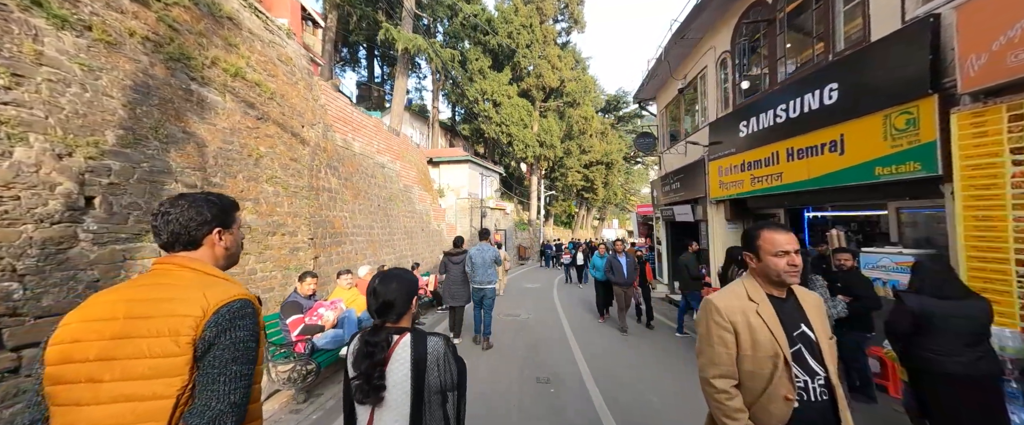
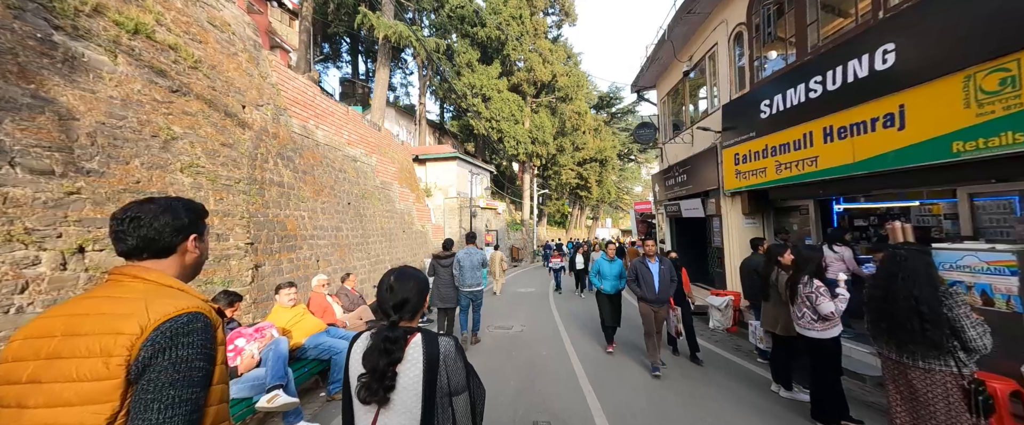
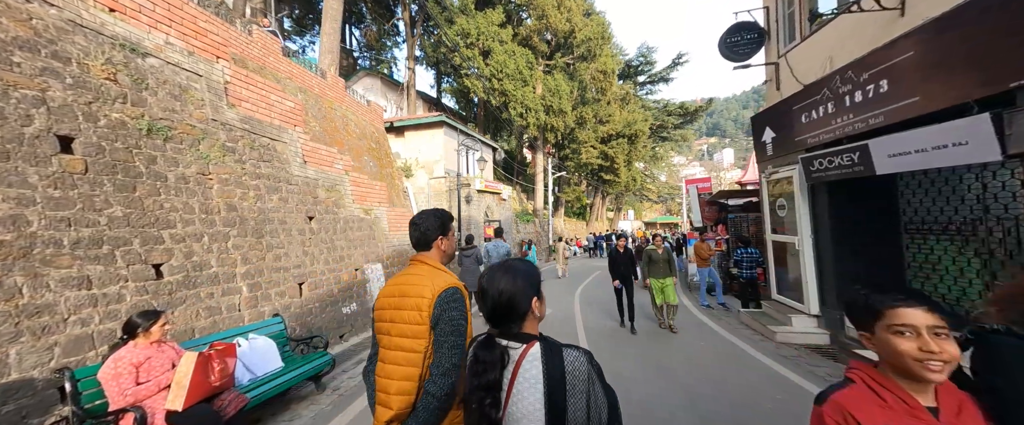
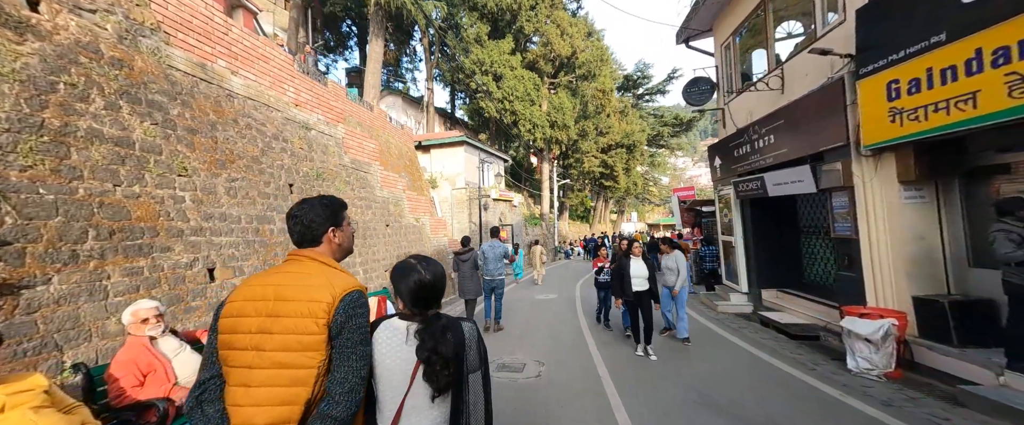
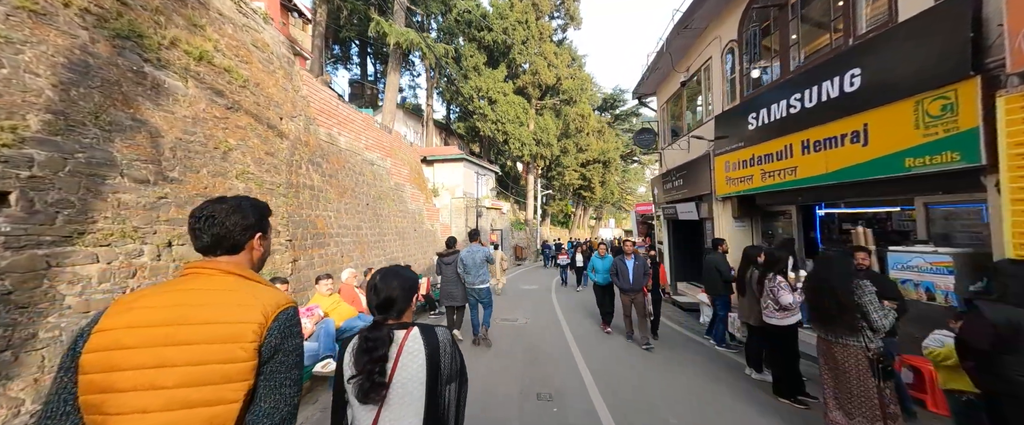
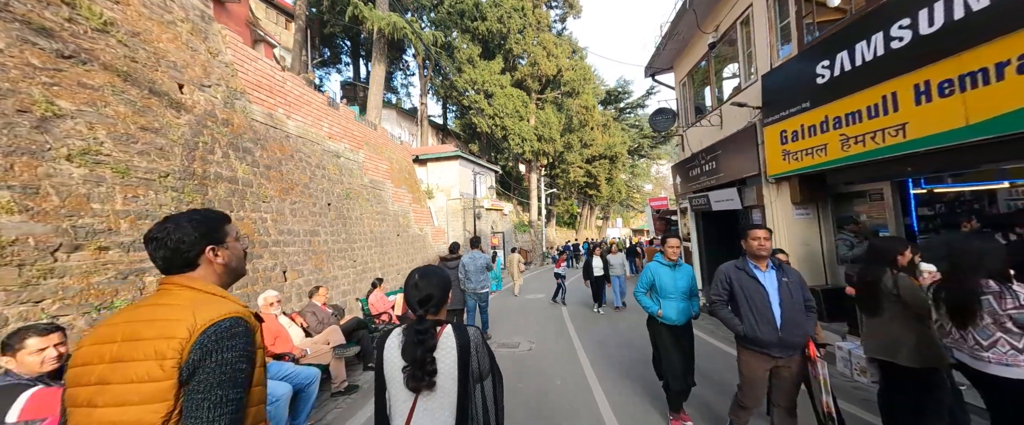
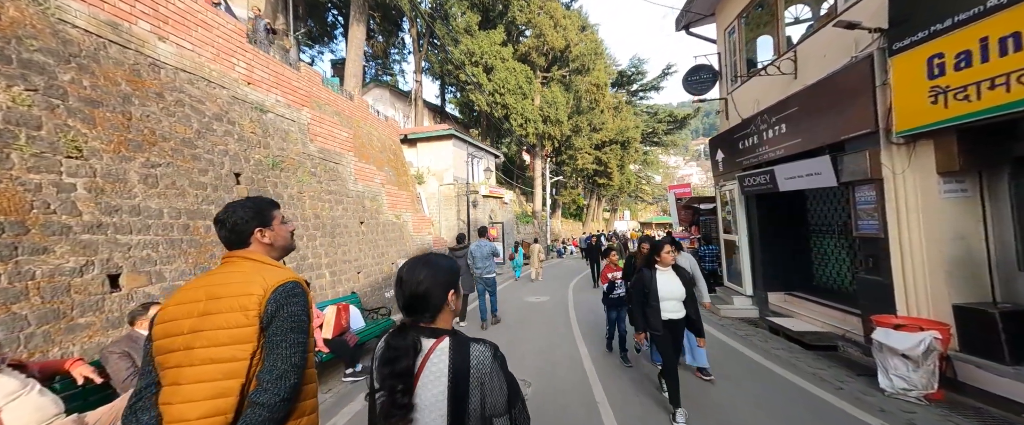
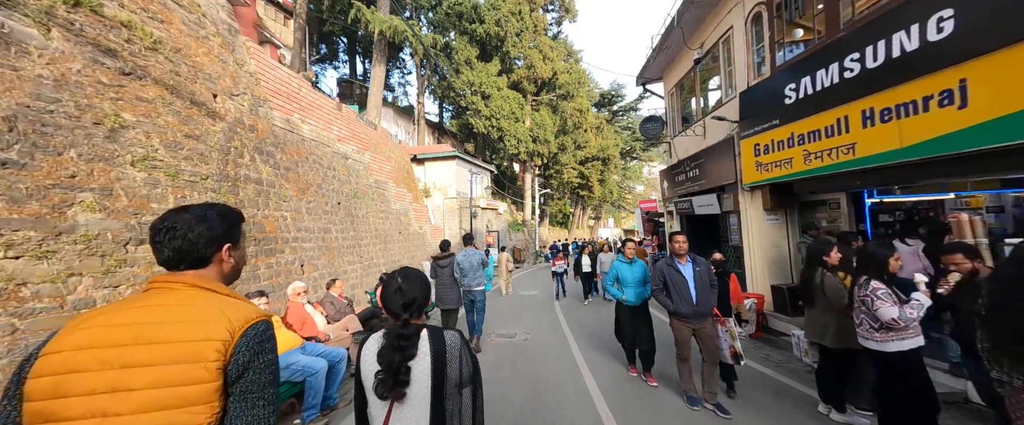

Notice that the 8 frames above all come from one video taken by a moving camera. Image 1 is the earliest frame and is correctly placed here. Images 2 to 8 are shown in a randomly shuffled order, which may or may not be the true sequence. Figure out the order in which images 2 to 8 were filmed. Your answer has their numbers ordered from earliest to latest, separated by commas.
5, 2, 8, 6, 4, 7, 3
